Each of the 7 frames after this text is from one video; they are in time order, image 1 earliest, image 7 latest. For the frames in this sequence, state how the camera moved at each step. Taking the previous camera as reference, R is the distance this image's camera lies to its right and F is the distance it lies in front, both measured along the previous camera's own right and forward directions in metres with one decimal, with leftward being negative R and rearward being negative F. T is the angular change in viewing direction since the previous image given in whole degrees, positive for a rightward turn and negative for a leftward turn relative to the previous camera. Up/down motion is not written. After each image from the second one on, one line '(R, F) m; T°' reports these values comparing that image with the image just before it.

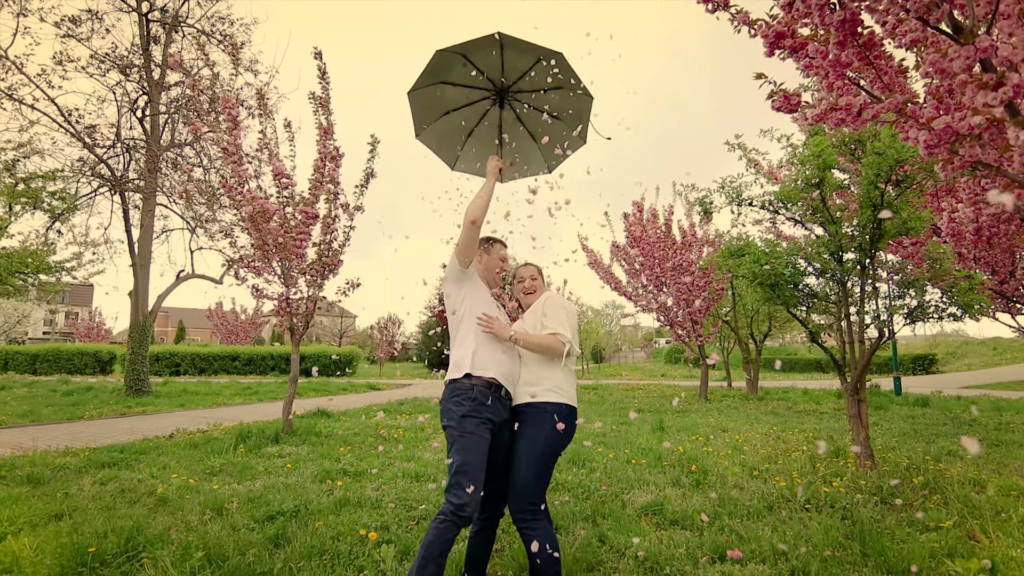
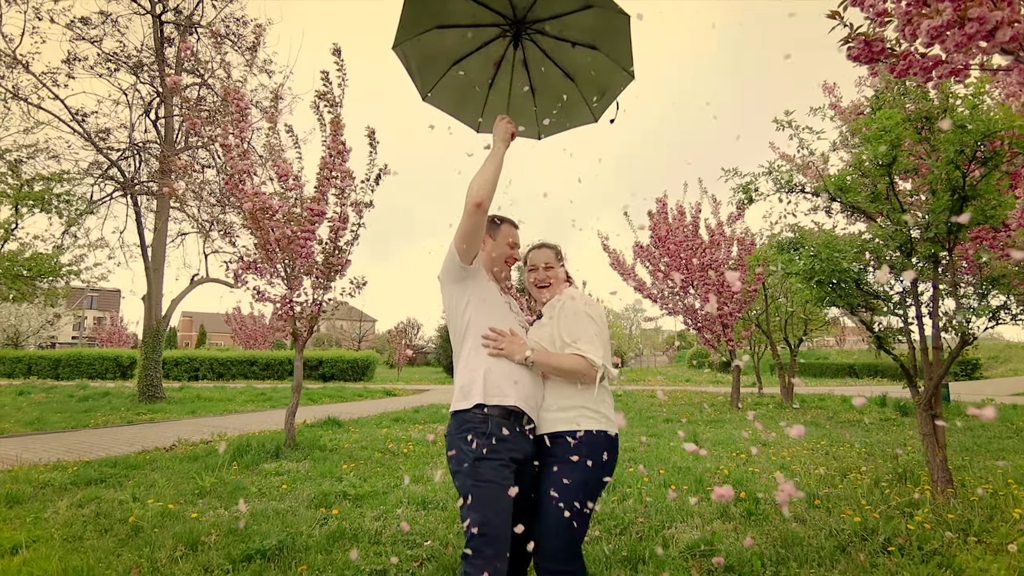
(0.0, +0.7) m; -2°
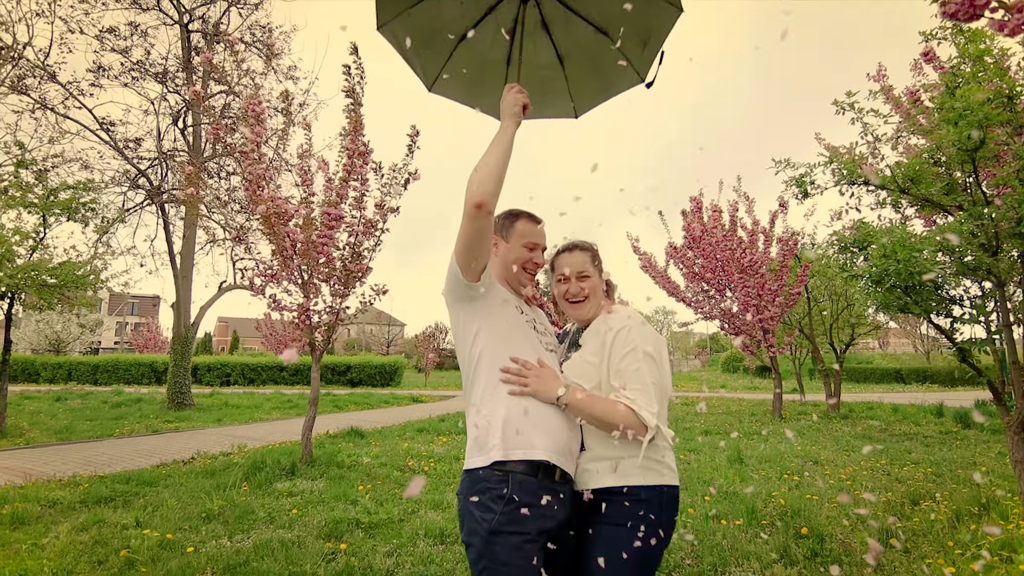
(0.0, +0.5) m; -3°
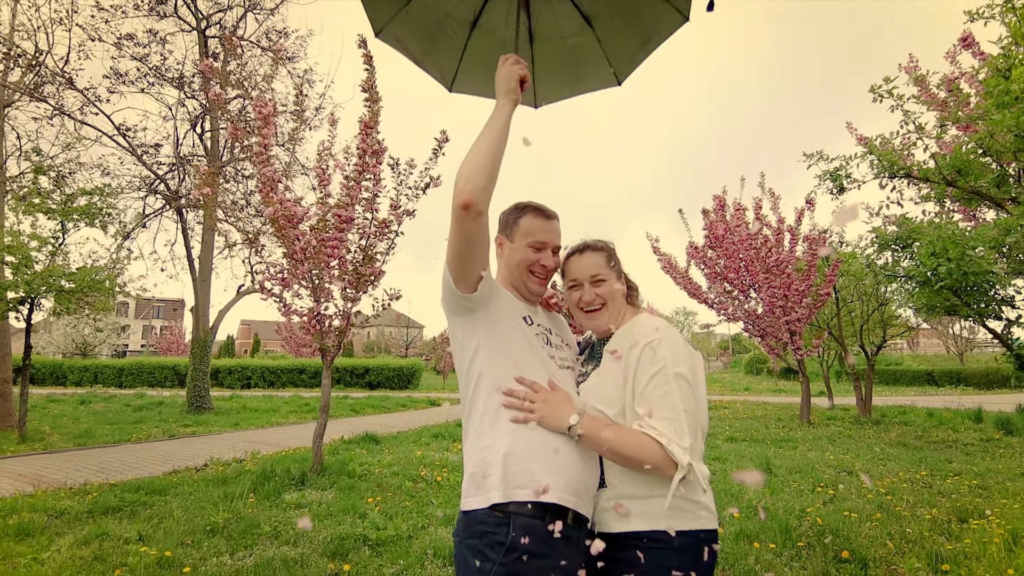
(0.0, +0.3) m; -2°
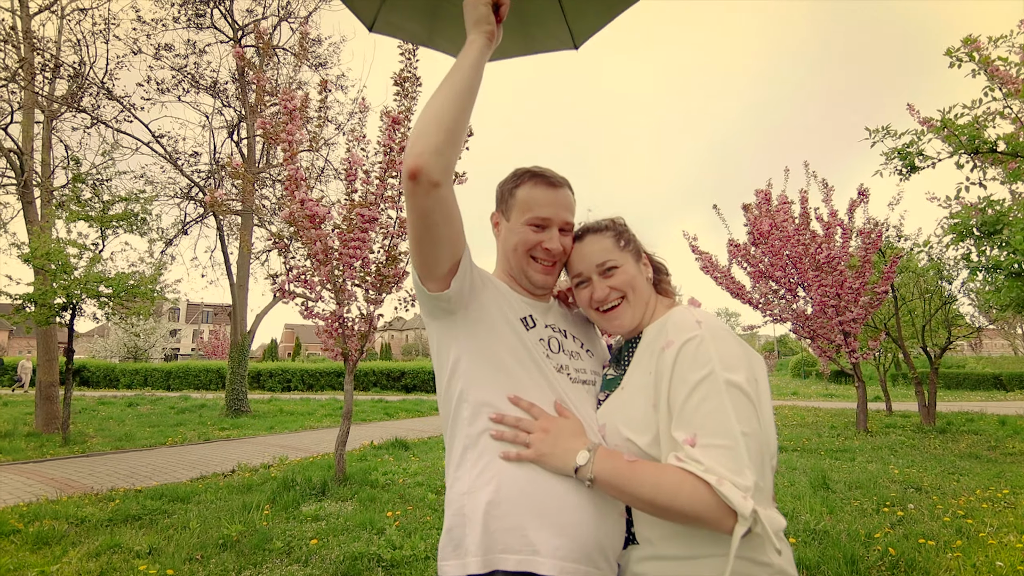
(+0.1, +0.4) m; -4°
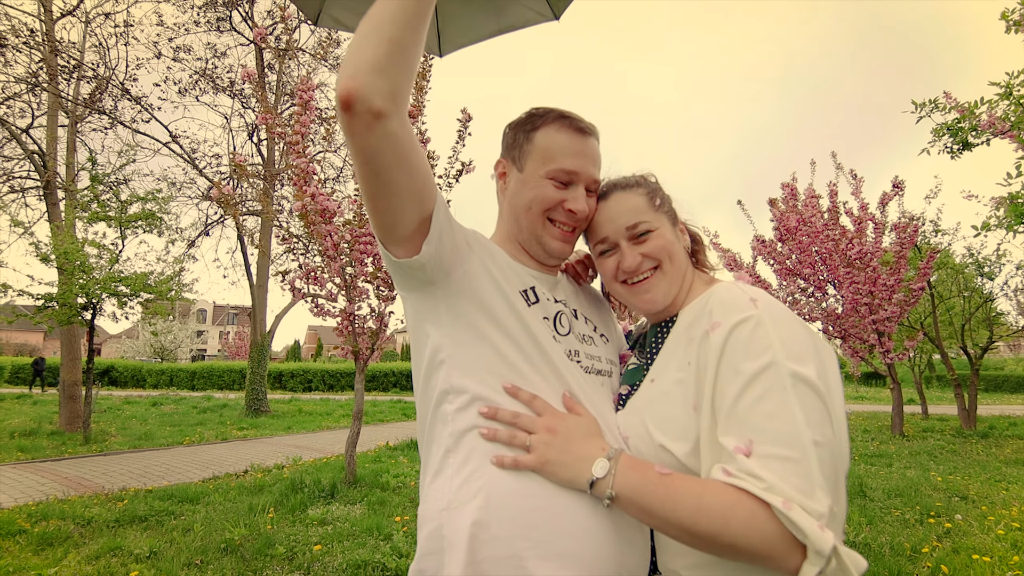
(+0.1, +0.3) m; -2°
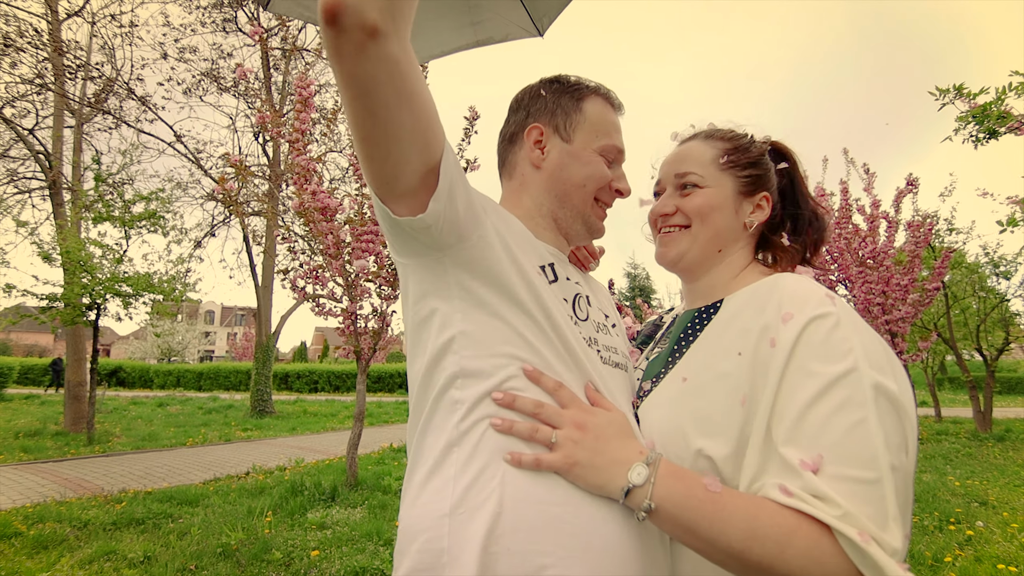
(0.0, +0.2) m; -1°
